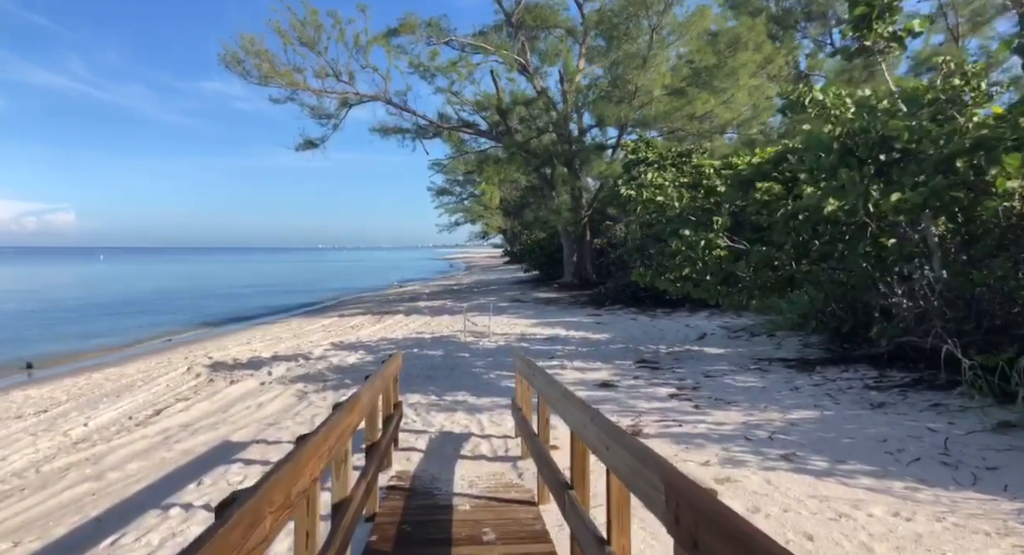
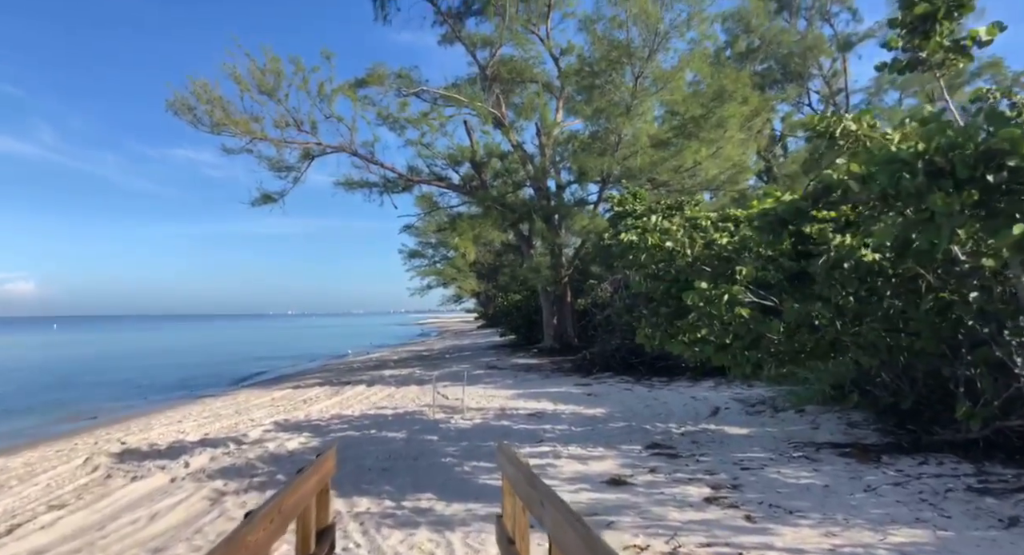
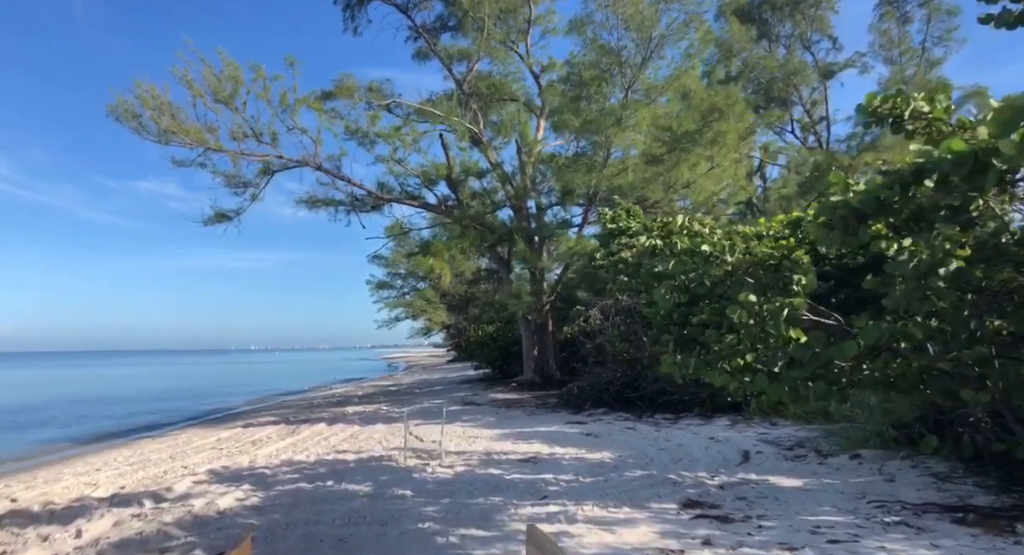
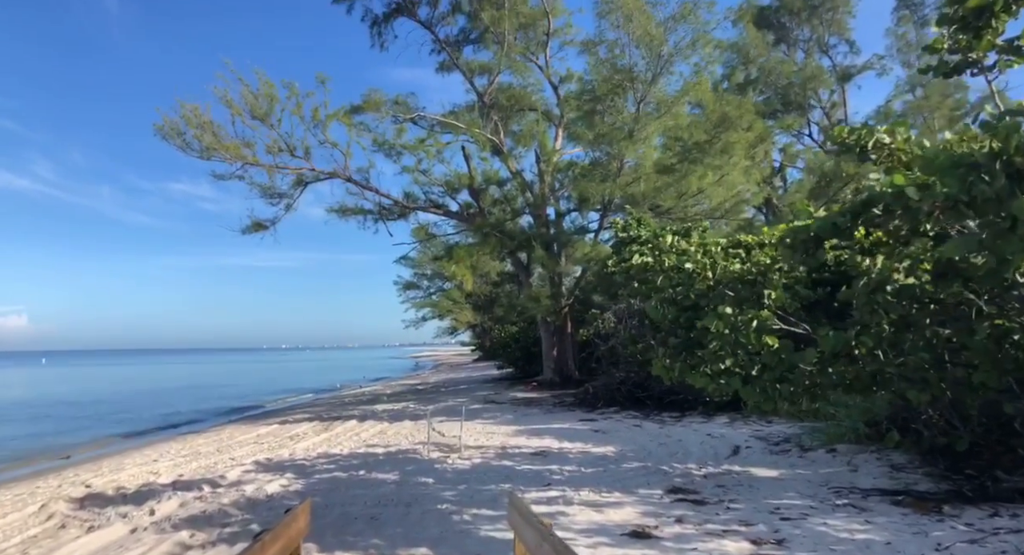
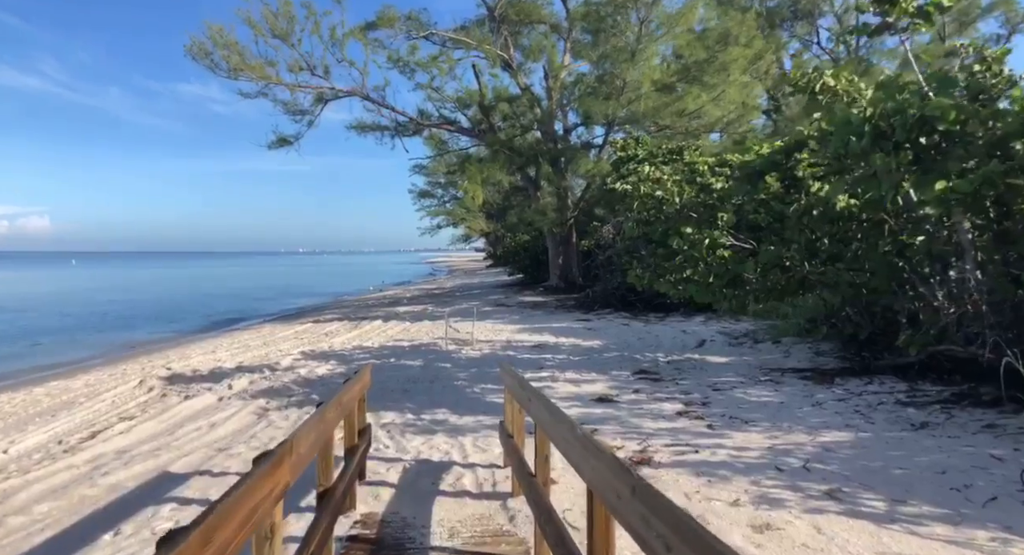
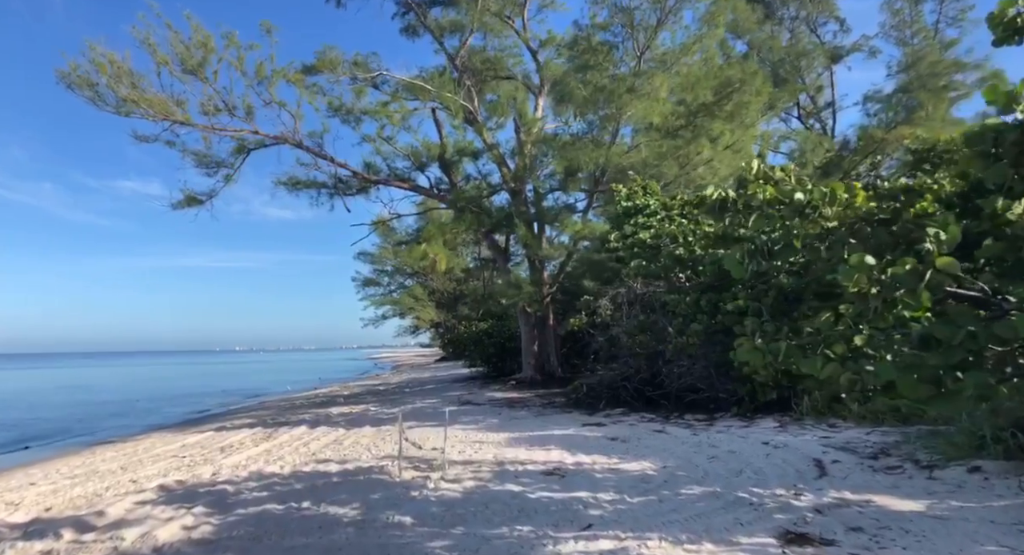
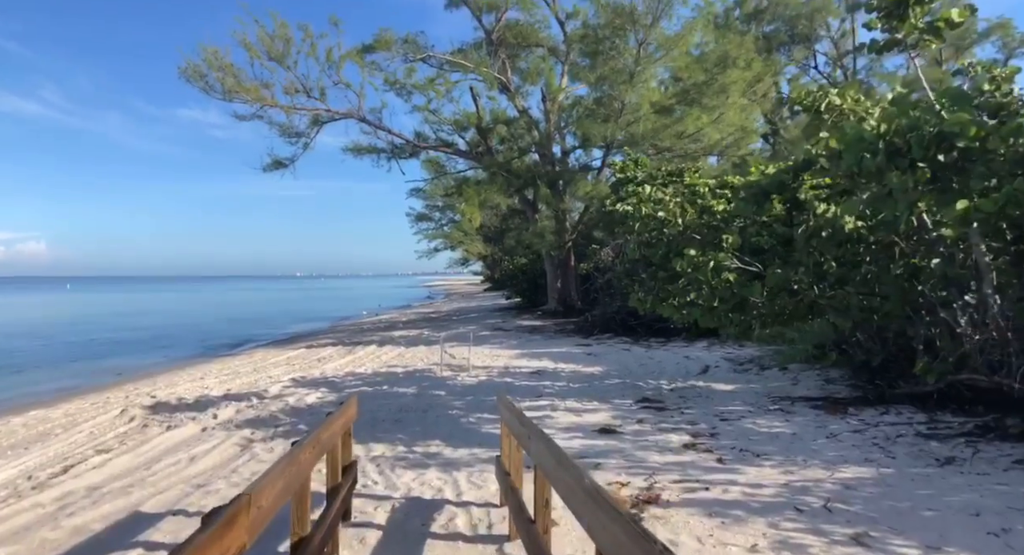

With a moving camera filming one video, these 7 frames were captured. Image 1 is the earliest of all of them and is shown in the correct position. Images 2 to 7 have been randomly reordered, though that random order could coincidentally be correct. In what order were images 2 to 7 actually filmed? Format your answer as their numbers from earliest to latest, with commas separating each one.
5, 7, 2, 4, 3, 6
